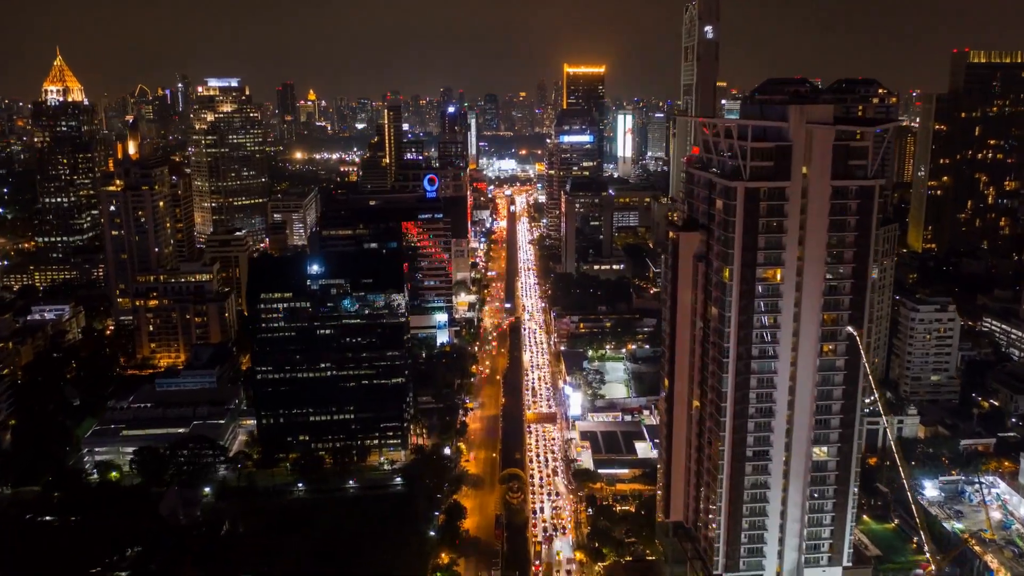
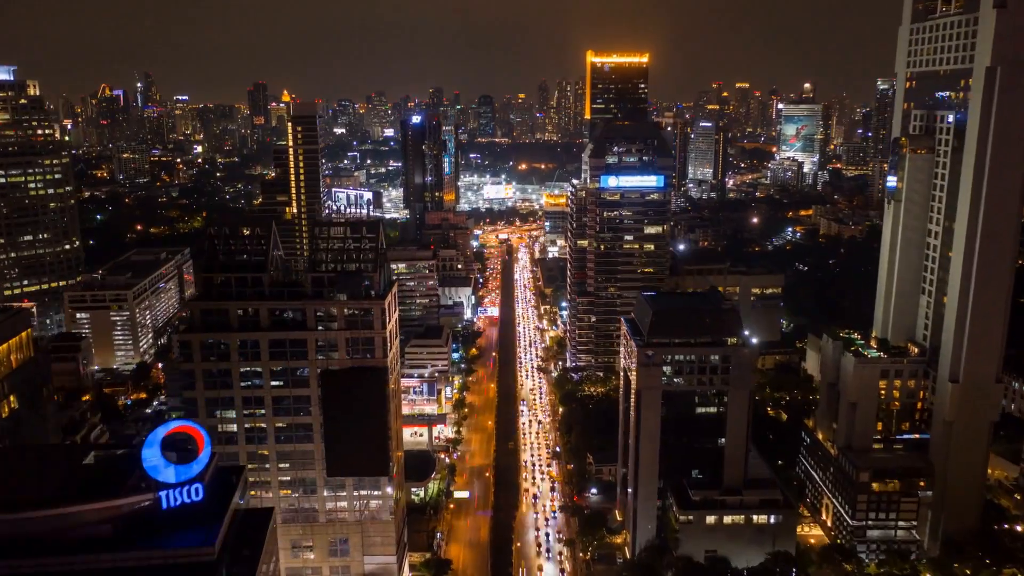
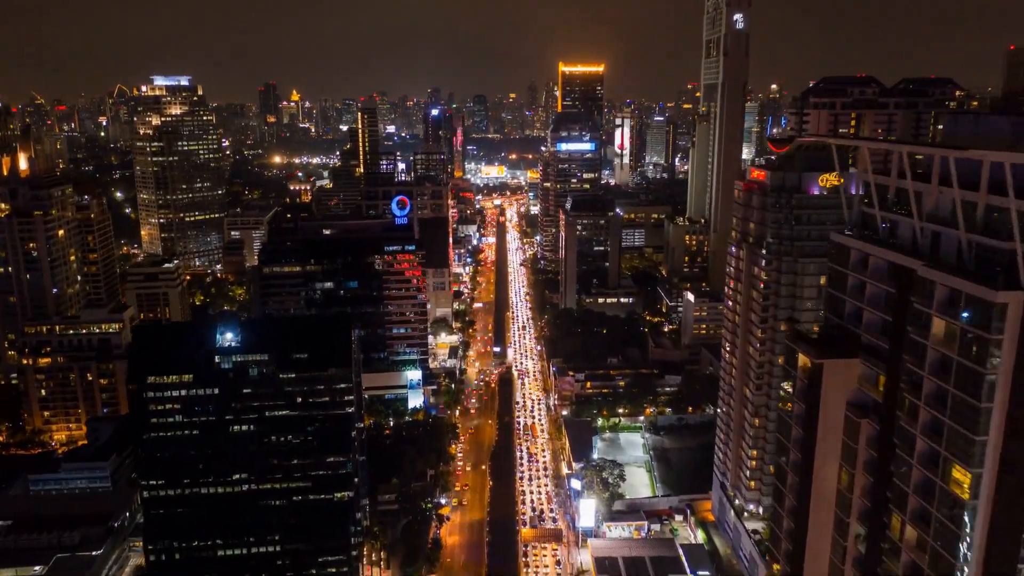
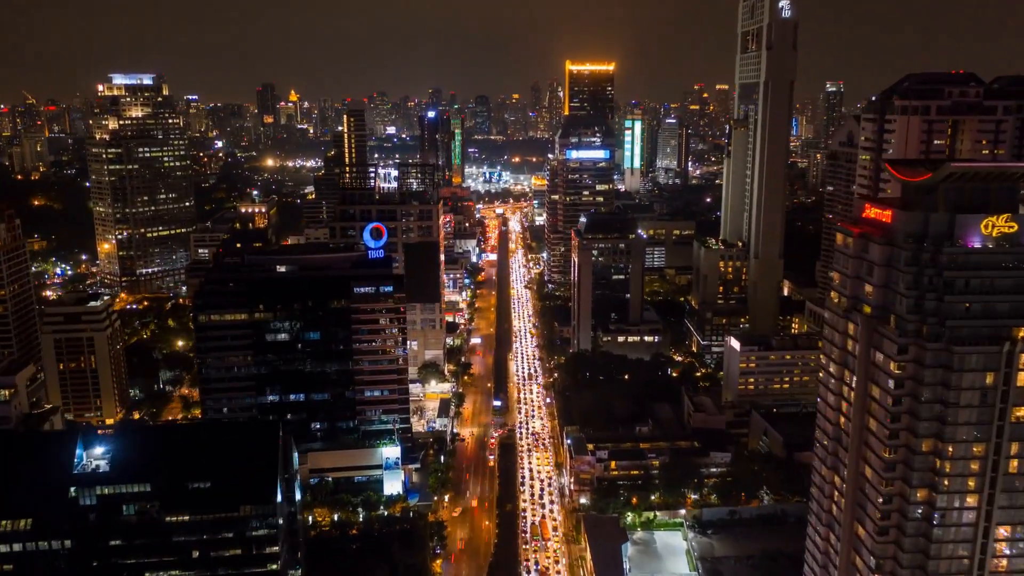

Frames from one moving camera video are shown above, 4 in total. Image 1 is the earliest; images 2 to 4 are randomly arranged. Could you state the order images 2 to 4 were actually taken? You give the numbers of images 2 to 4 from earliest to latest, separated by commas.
3, 4, 2
